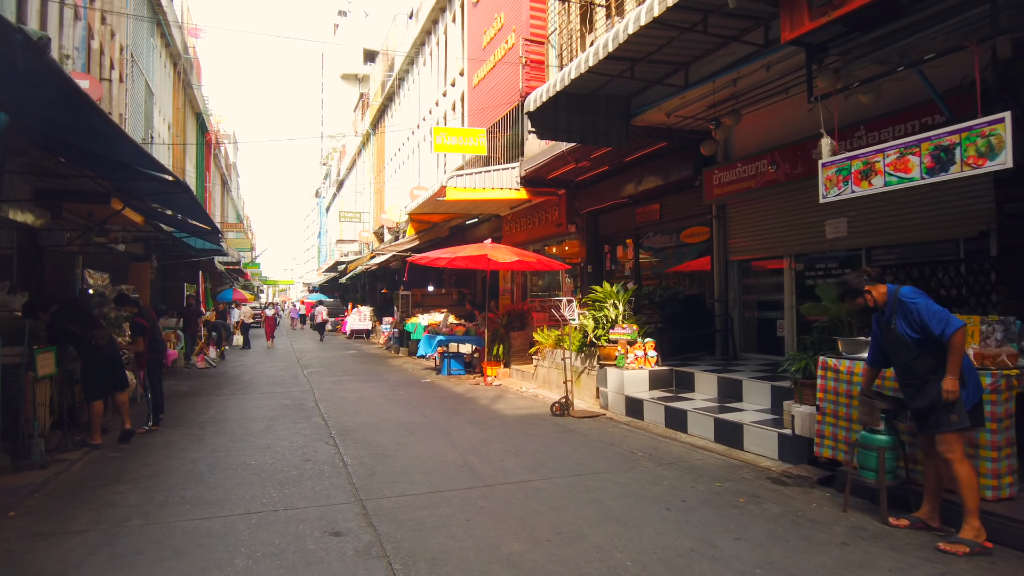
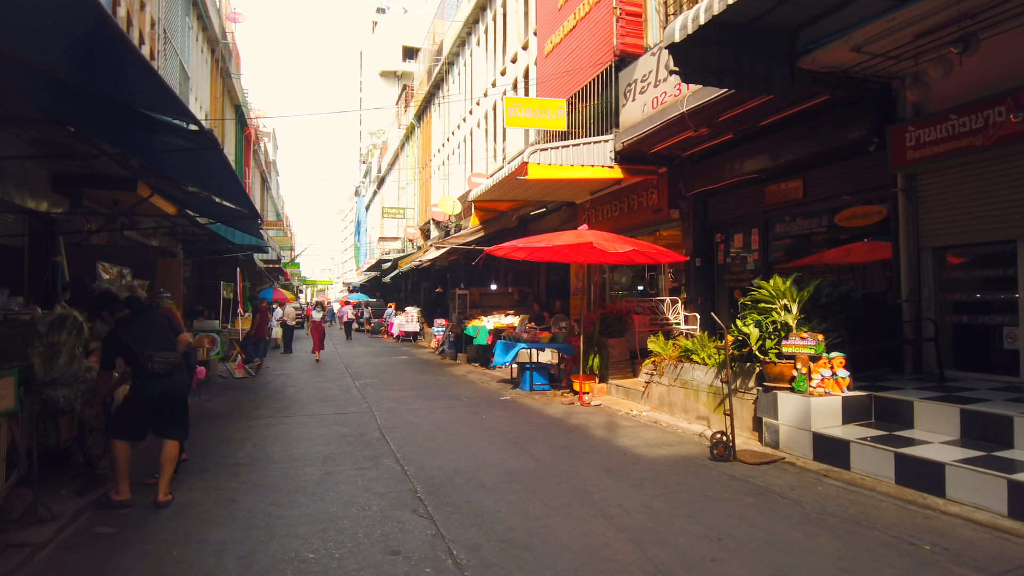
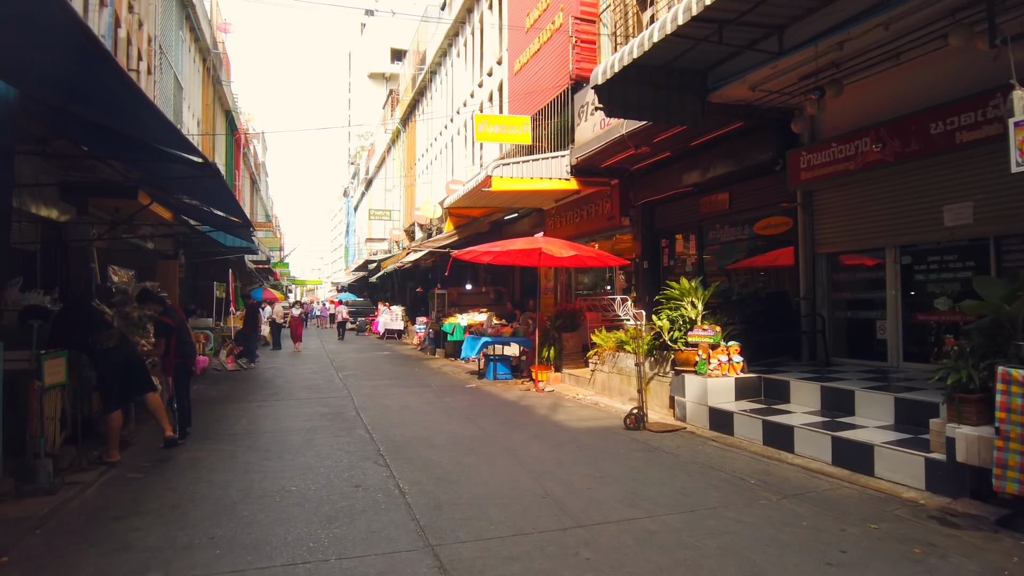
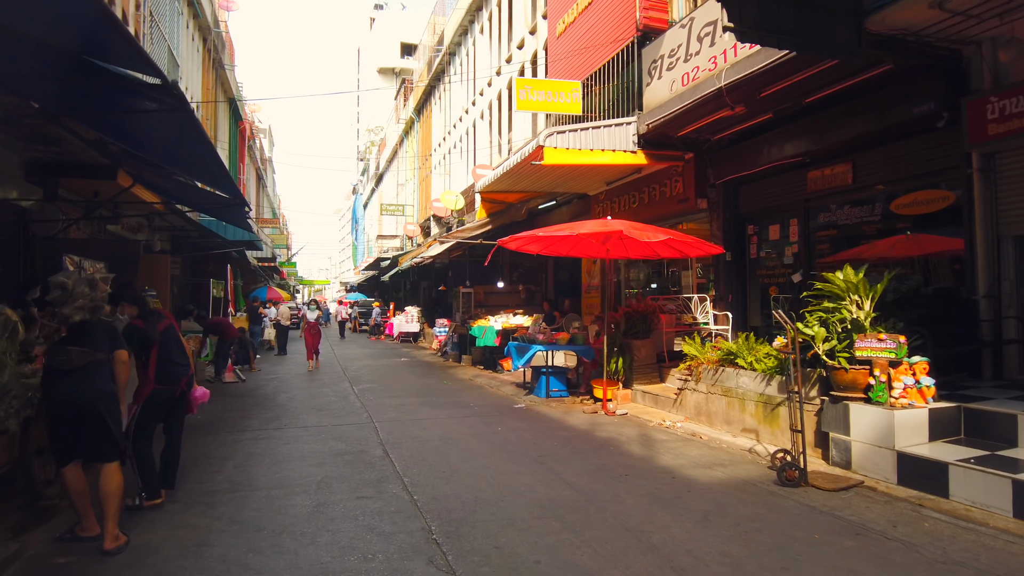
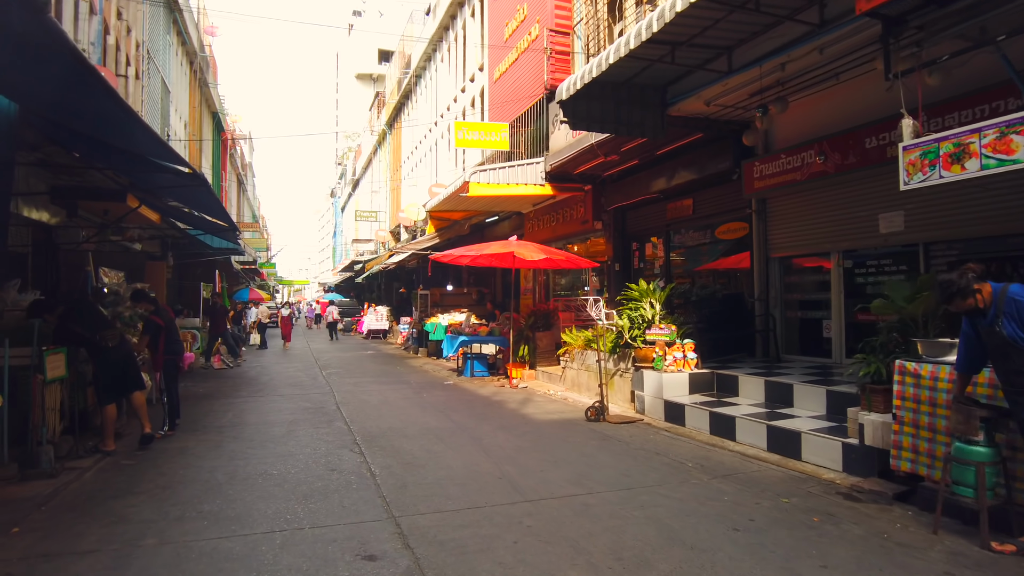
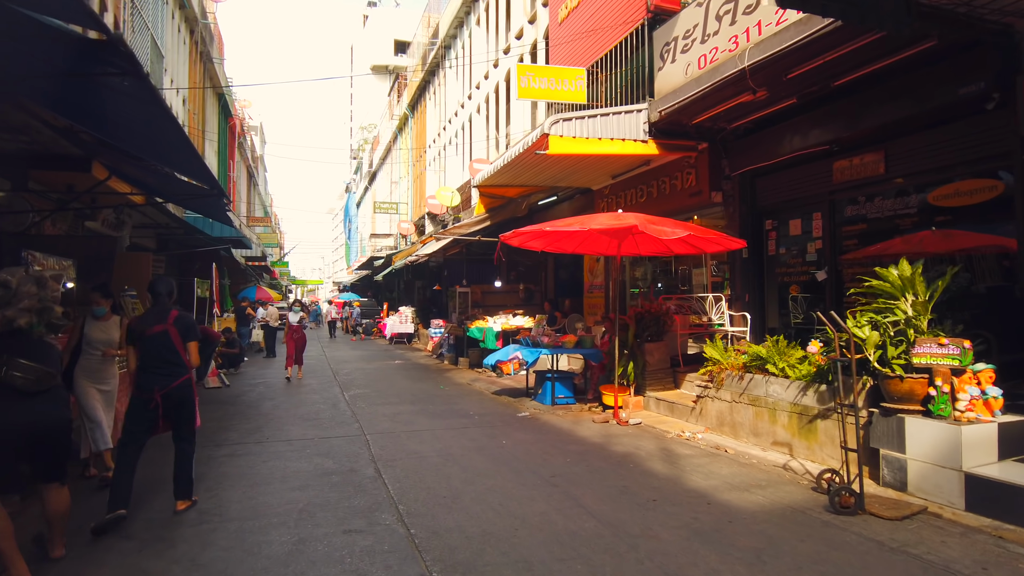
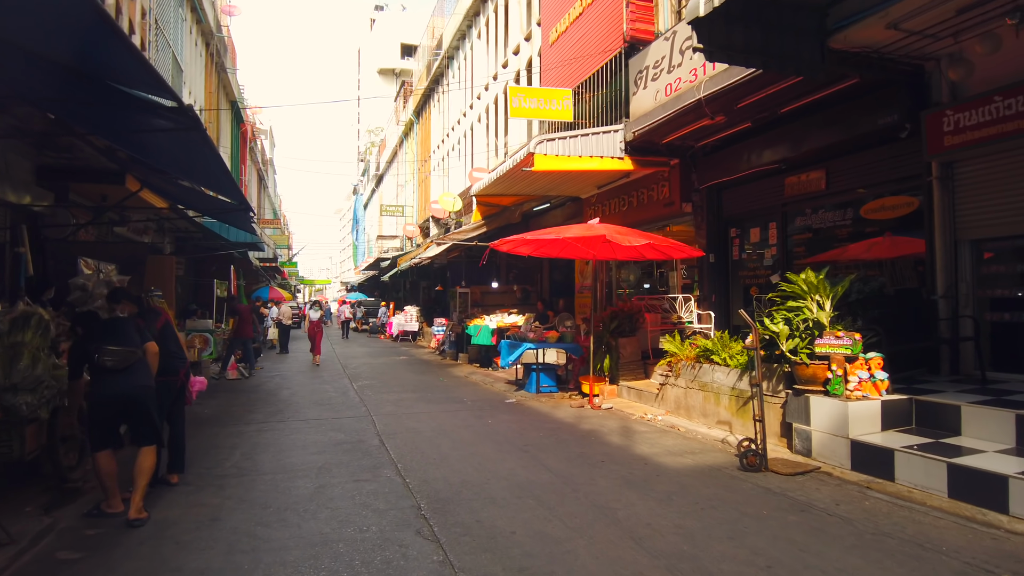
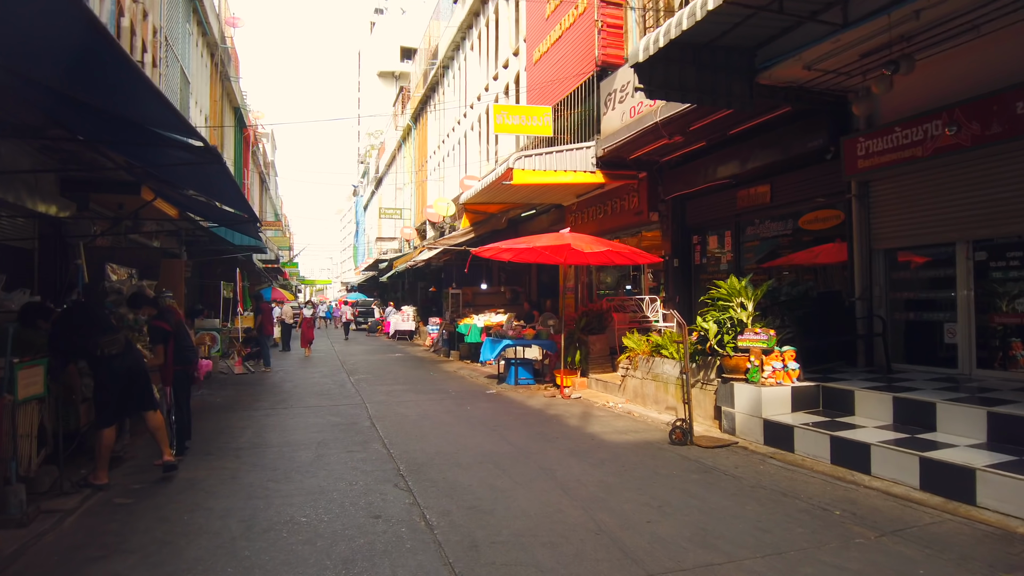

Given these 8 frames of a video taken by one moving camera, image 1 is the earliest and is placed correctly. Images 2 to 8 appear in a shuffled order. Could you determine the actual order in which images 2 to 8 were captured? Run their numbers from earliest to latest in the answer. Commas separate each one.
5, 3, 8, 2, 7, 4, 6
